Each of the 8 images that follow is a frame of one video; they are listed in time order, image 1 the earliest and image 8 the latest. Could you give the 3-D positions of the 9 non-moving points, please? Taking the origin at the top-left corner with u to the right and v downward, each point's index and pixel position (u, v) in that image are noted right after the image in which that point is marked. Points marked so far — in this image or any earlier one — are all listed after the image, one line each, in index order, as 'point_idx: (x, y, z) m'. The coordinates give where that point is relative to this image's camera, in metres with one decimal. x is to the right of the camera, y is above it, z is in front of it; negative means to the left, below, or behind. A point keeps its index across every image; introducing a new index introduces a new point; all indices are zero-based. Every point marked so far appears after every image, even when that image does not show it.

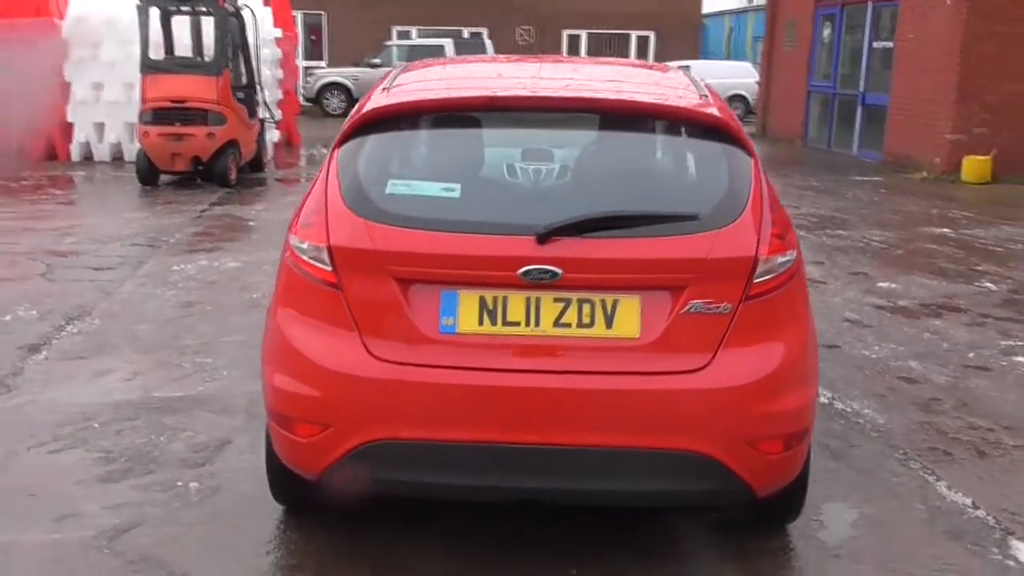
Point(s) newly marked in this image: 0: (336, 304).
0: (-0.5, 0.0, +3.0) m
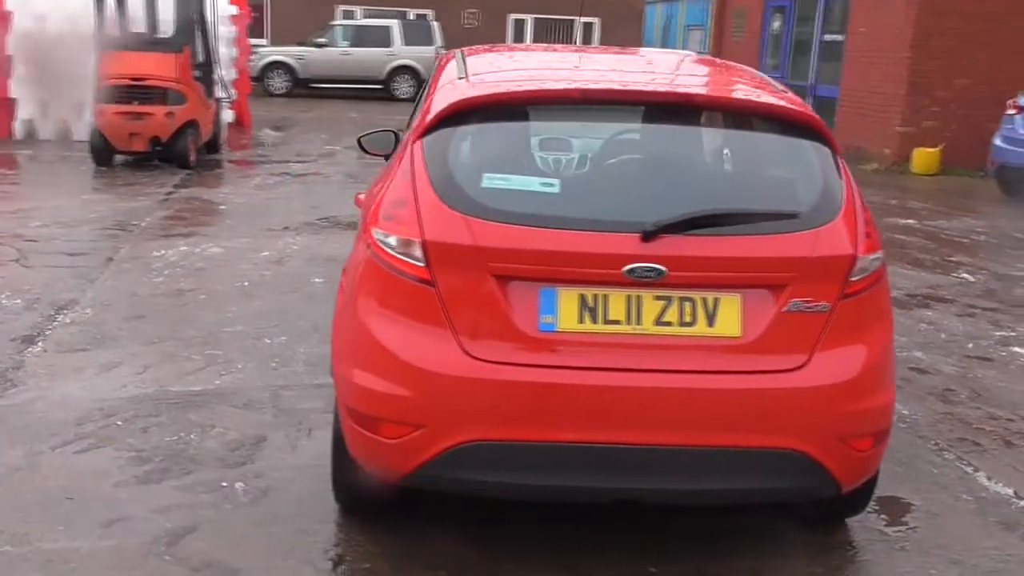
0: (-0.2, 0.0, +2.9) m
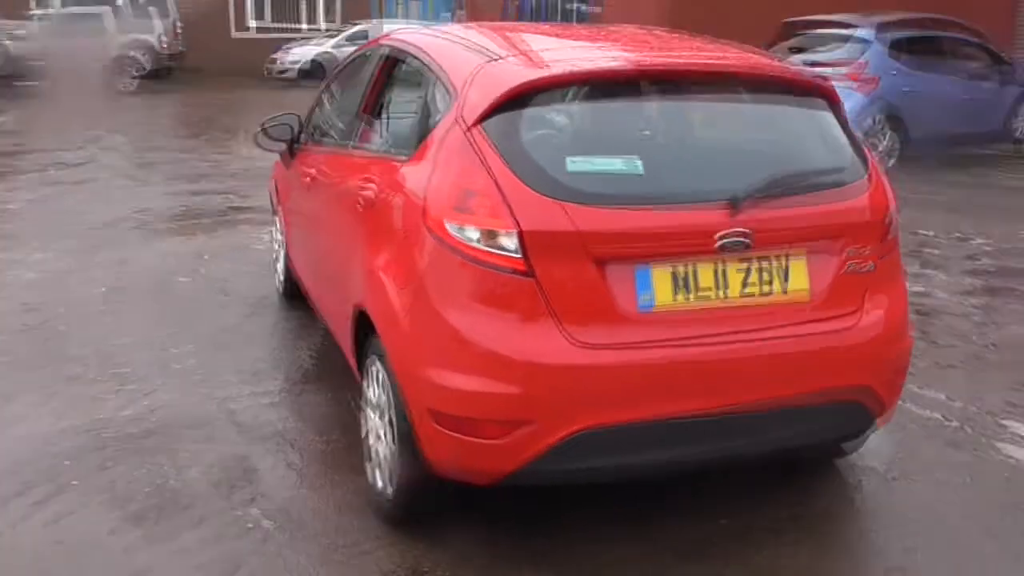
0: (0.0, 0.0, +2.8) m
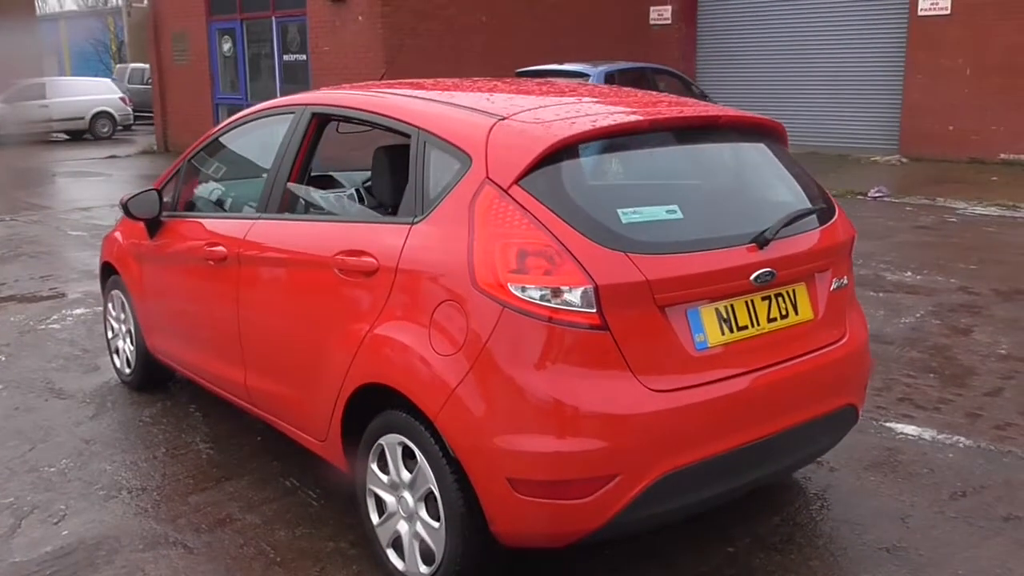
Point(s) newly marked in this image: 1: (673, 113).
0: (+0.2, -0.2, +2.8) m
1: (+0.5, +0.6, +3.4) m
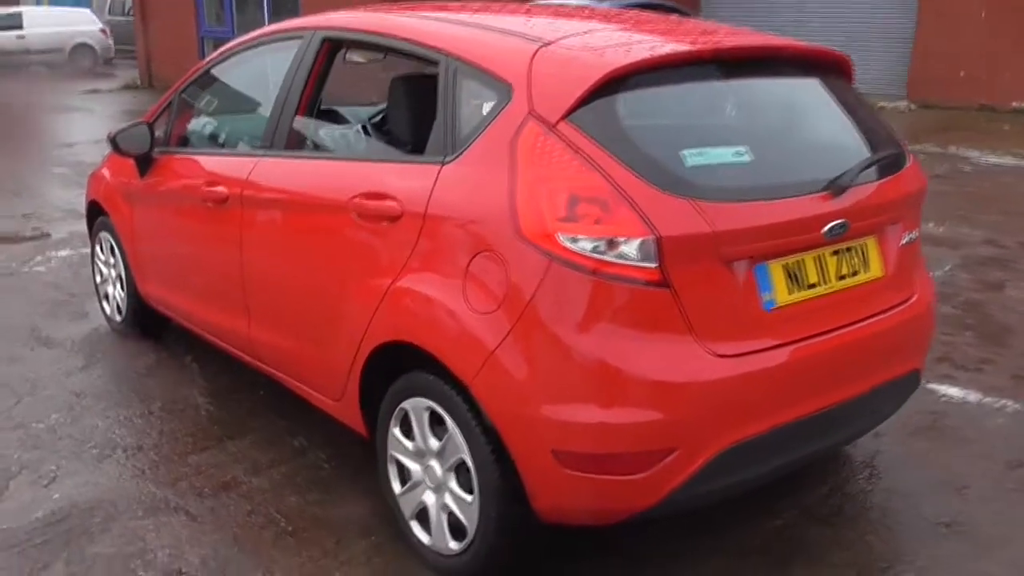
0: (+0.4, 0.0, +2.5) m
1: (+0.7, +0.7, +3.0) m
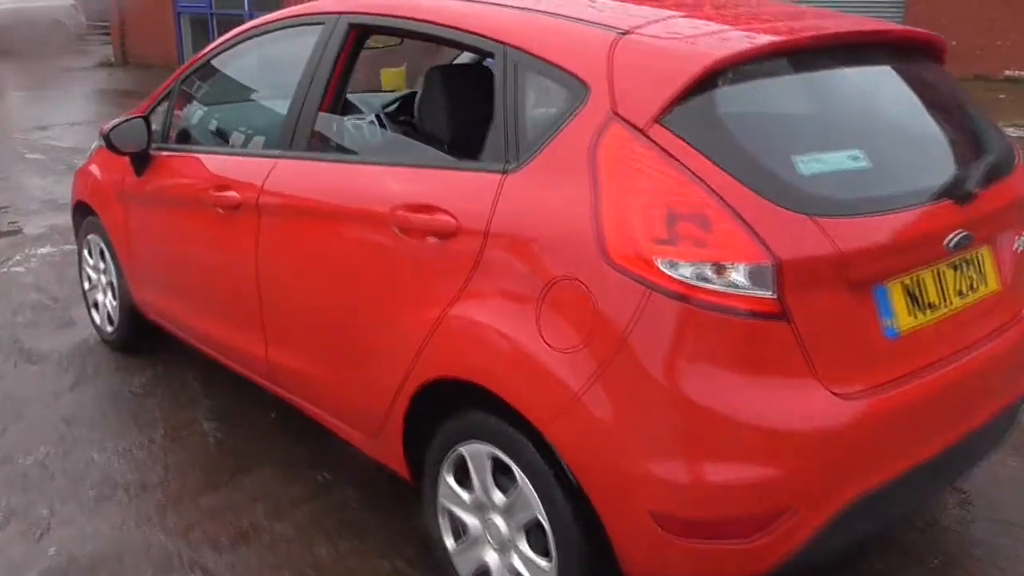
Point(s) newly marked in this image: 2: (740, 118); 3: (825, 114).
0: (+0.6, -0.1, +2.1) m
1: (+0.8, +0.7, +2.6) m
2: (+0.5, +0.4, +2.3) m
3: (+0.7, +0.4, +2.5) m
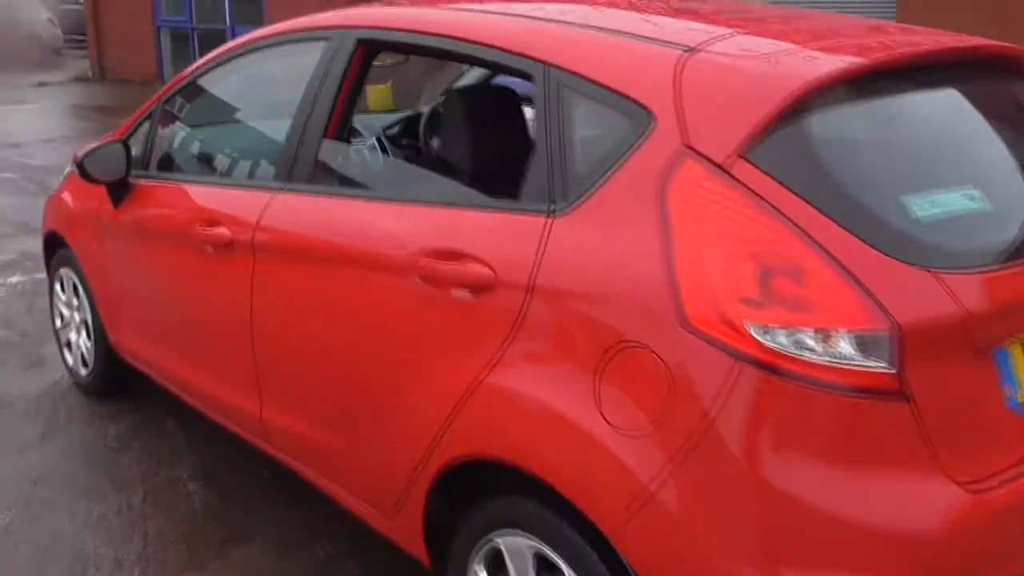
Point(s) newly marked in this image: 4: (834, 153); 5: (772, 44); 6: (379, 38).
0: (+0.7, -0.2, +1.8) m
1: (+0.9, +0.5, +2.3) m
2: (+0.6, +0.3, +1.9) m
3: (+0.8, +0.3, +2.1) m
4: (+0.6, +0.2, +1.9) m
5: (+0.5, +0.5, +2.1) m
6: (-0.3, +0.7, +2.7) m
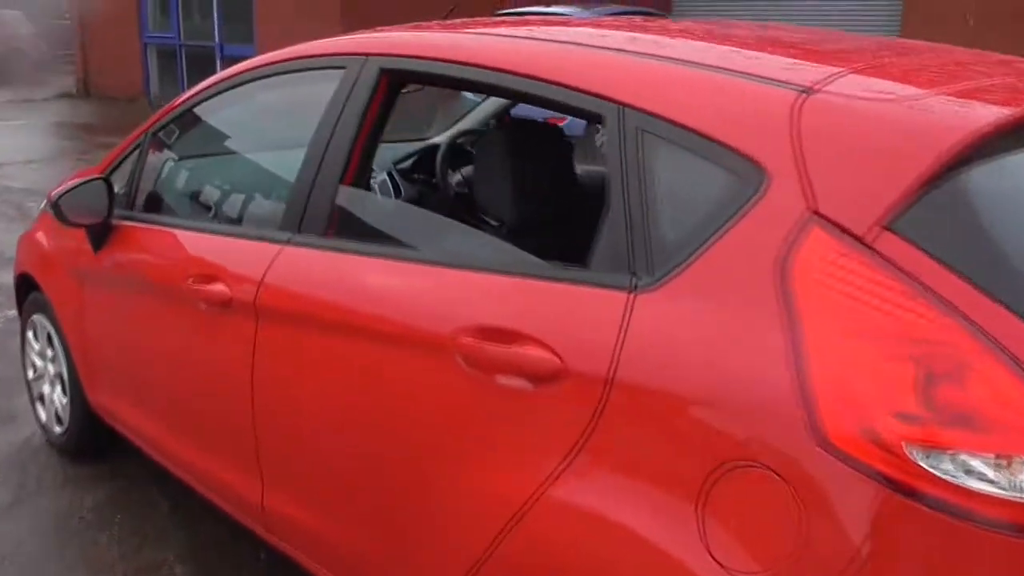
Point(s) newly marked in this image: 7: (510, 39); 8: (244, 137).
0: (+0.8, -0.4, +1.4) m
1: (+1.0, +0.4, +1.9) m
2: (+0.7, +0.1, +1.5) m
3: (+1.0, +0.1, +1.7) m
4: (+0.7, +0.1, +1.5) m
5: (+0.6, +0.3, +1.7) m
6: (-0.2, +0.5, +2.3) m
7: (0.0, +0.5, +2.1) m
8: (-0.8, +0.4, +2.9) m
